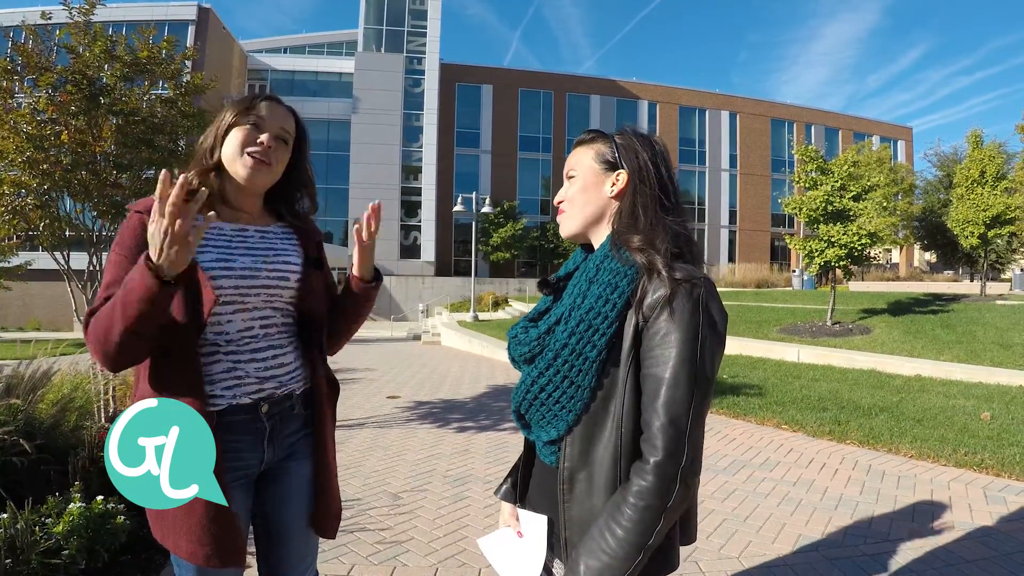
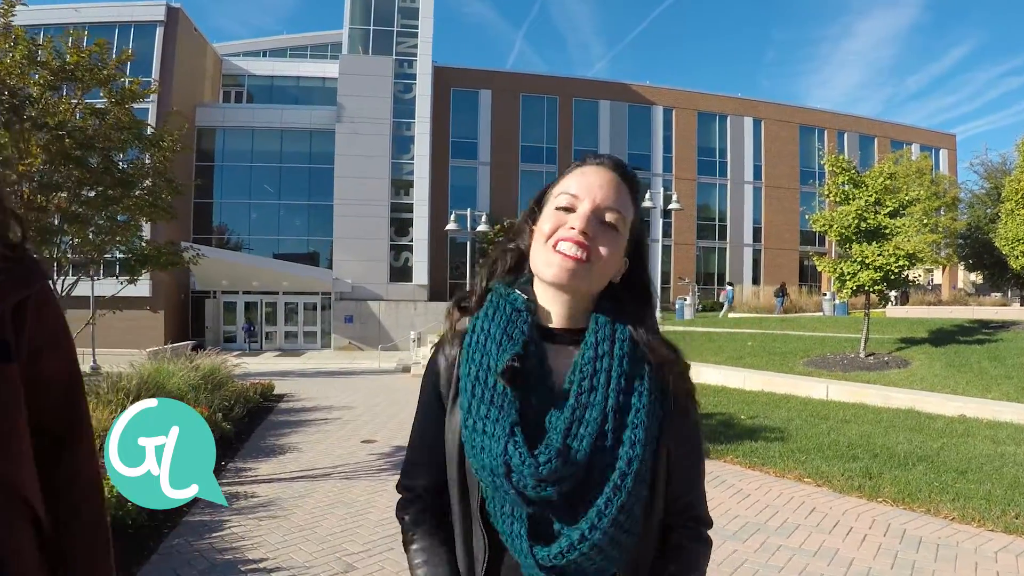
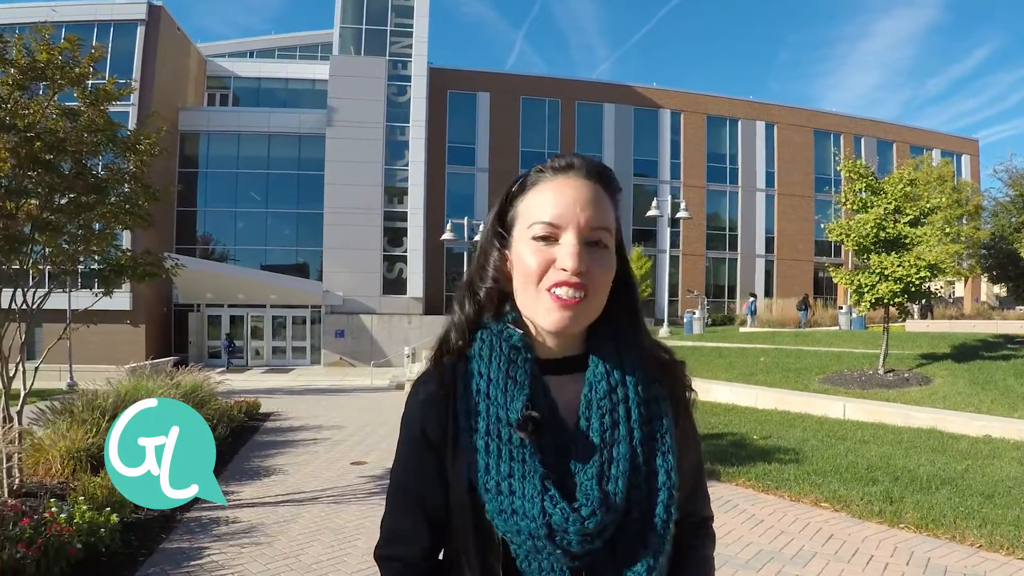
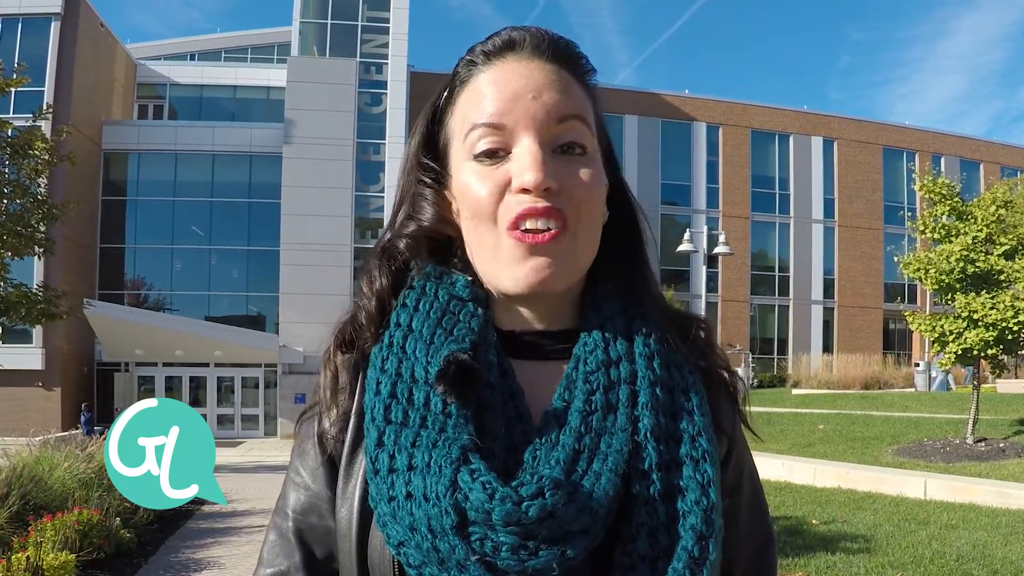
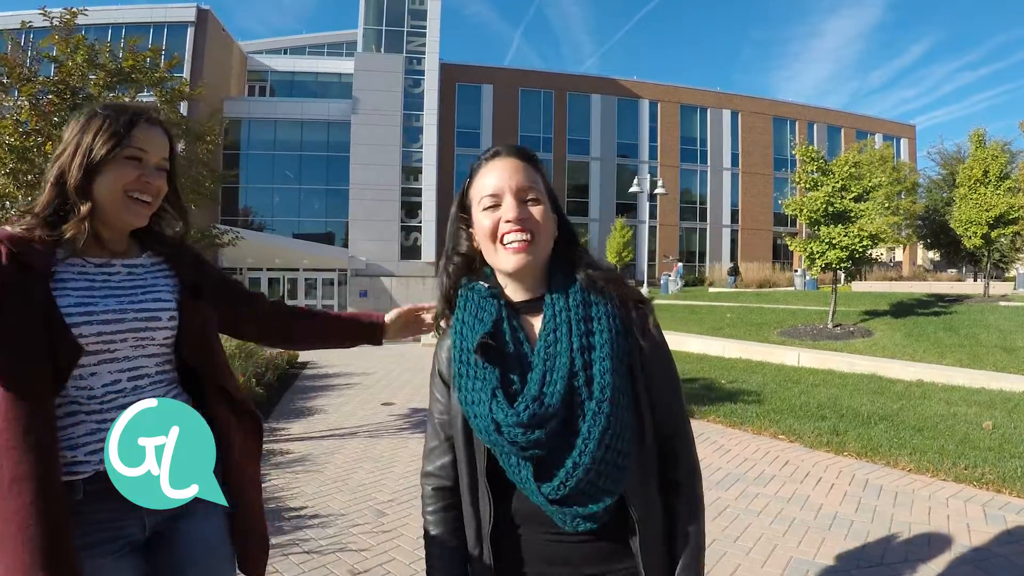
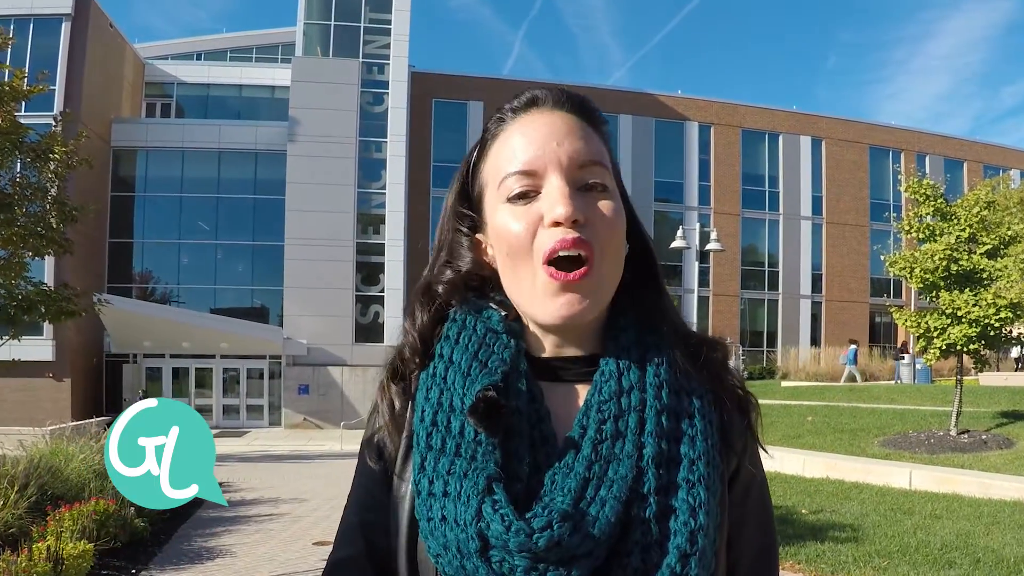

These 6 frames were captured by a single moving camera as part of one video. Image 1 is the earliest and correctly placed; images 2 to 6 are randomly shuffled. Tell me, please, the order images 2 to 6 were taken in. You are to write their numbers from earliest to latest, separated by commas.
5, 2, 3, 6, 4
